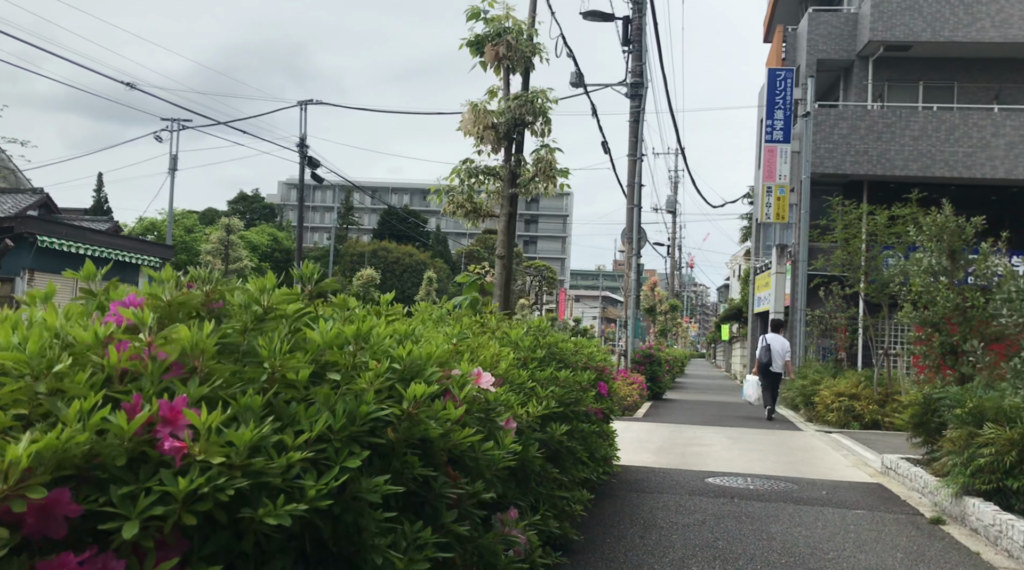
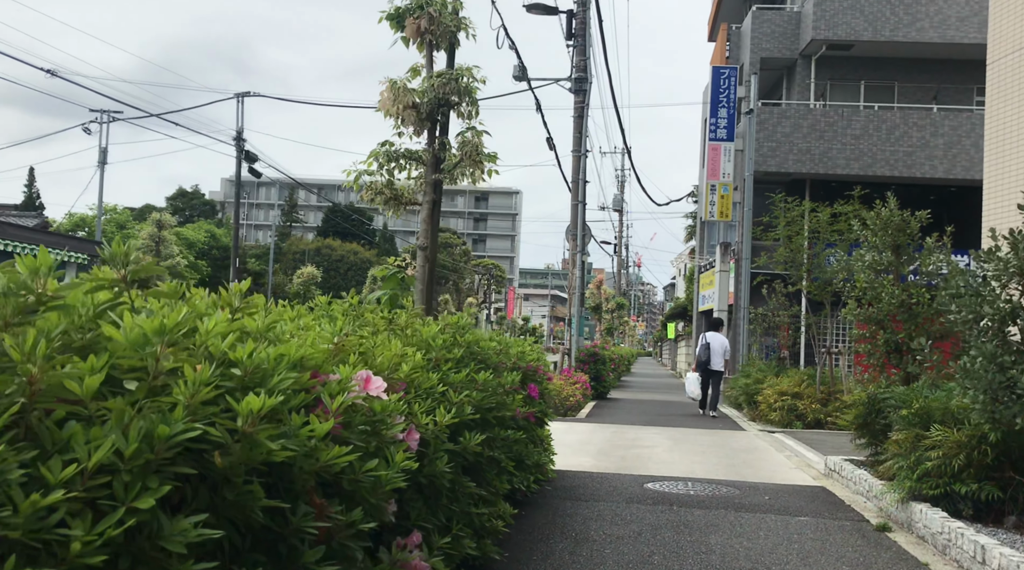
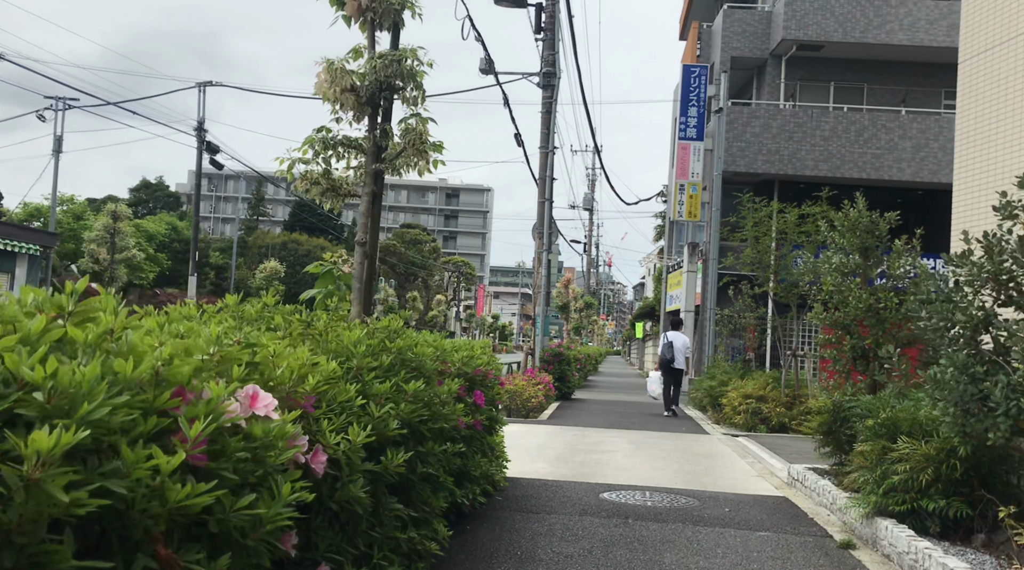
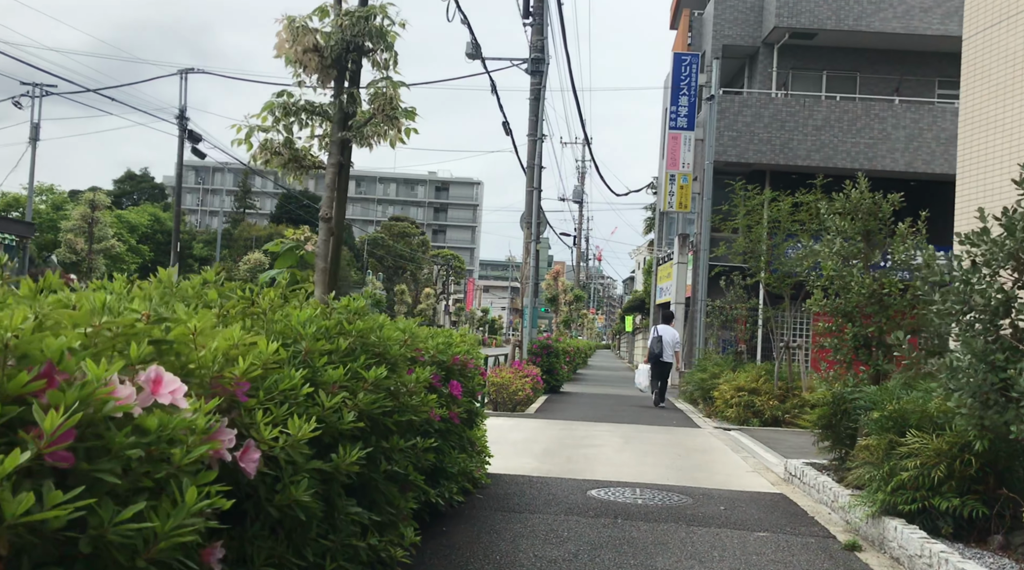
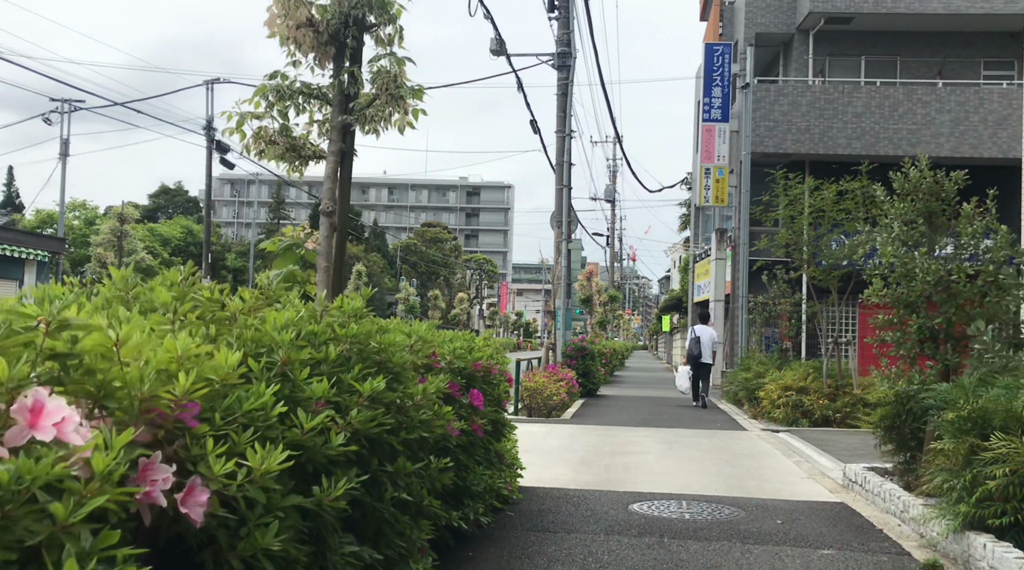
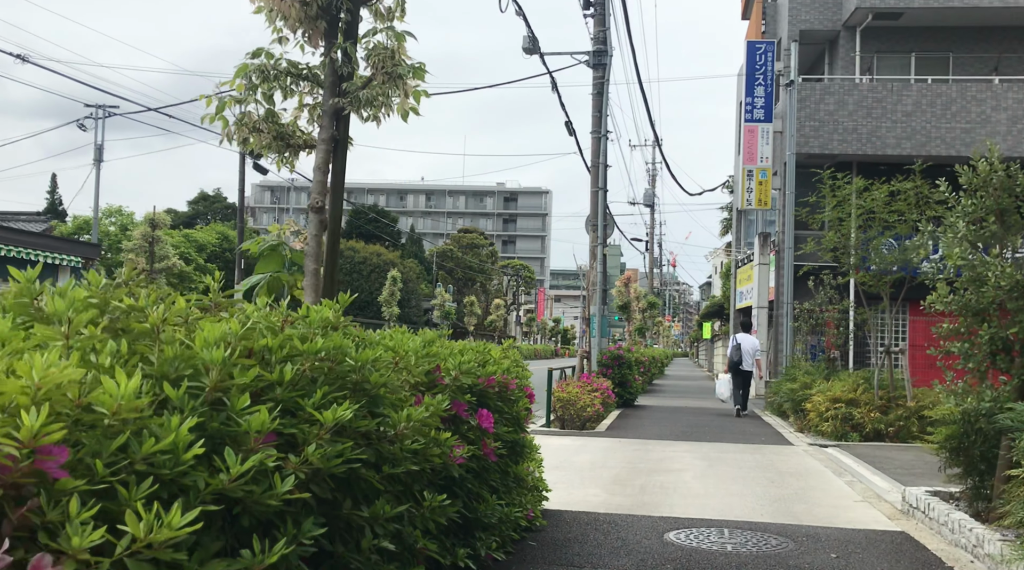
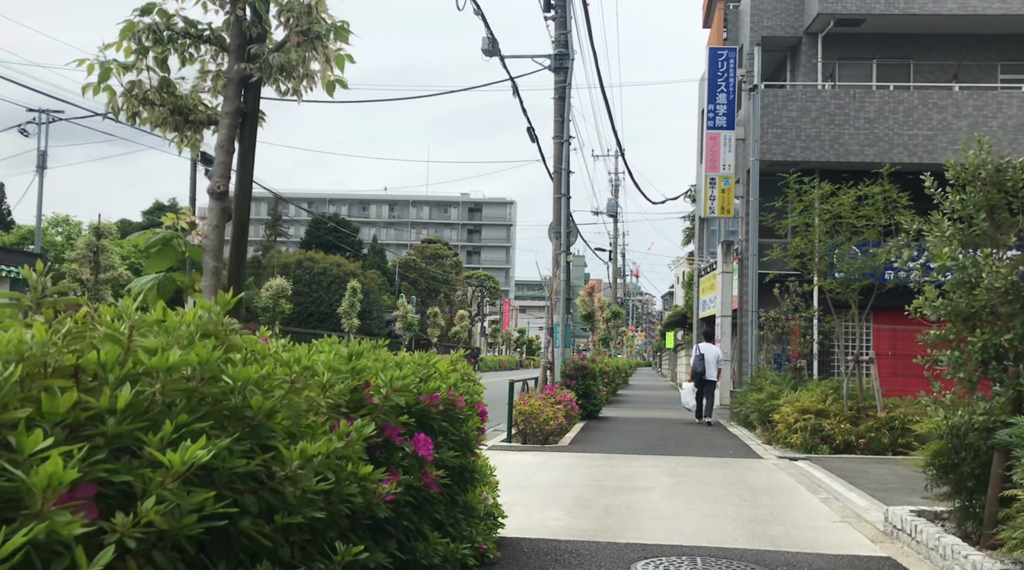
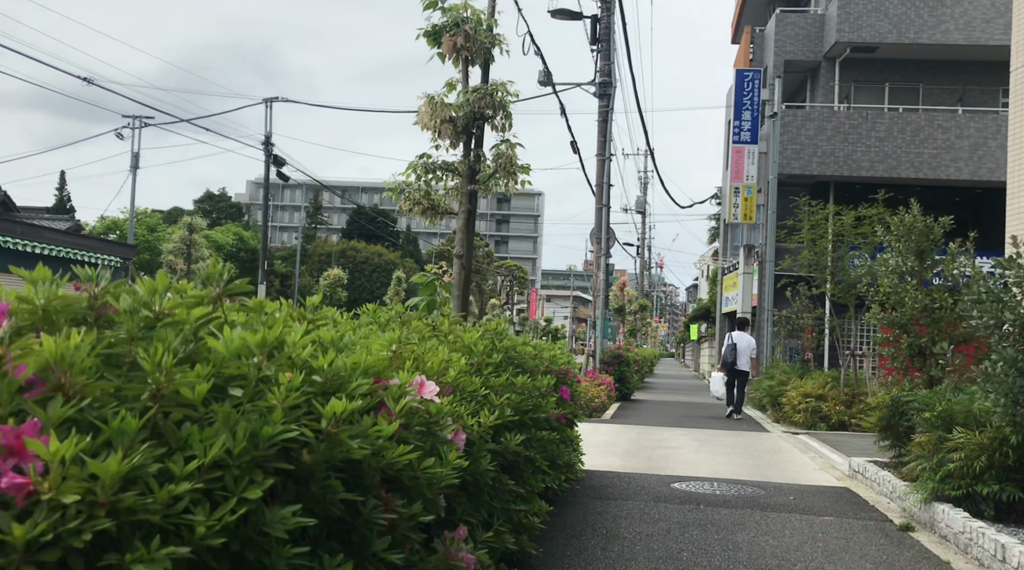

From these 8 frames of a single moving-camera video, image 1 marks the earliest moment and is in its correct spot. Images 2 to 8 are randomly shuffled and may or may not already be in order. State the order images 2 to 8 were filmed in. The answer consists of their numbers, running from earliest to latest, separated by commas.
8, 2, 3, 4, 5, 6, 7
